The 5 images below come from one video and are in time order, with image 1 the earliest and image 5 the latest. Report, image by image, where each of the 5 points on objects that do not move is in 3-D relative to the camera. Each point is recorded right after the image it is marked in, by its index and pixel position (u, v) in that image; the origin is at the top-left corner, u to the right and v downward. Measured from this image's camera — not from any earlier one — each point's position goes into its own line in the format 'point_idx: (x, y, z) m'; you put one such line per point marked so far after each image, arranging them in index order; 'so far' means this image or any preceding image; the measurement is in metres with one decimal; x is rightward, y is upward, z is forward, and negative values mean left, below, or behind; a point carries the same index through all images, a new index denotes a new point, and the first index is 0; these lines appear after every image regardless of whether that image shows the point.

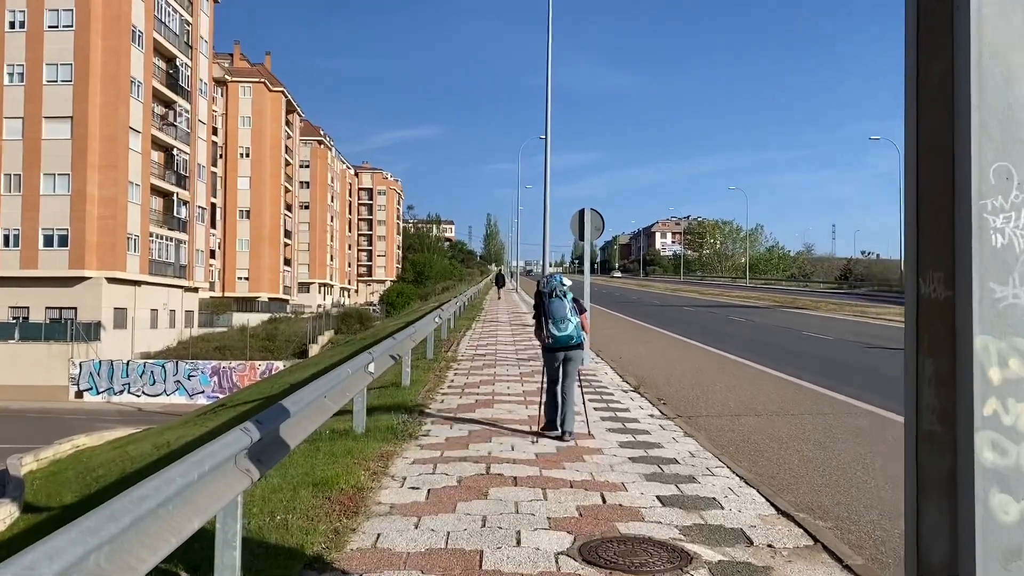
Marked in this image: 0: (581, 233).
0: (+1.1, +0.9, +12.7) m
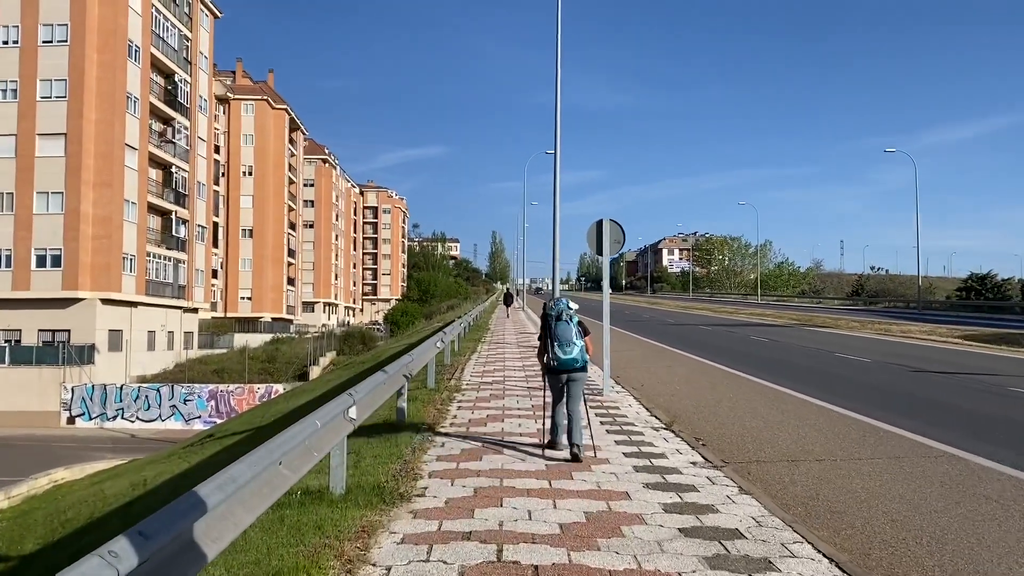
0: (+1.3, +0.6, +11.4) m
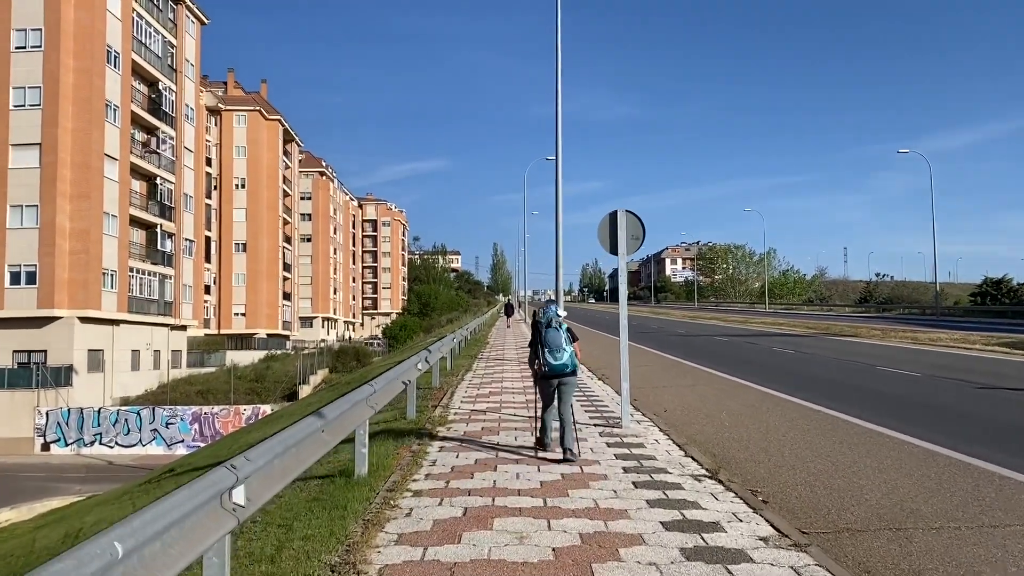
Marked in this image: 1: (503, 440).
0: (+1.2, +0.5, +9.2) m
1: (-0.1, -1.8, +9.0) m
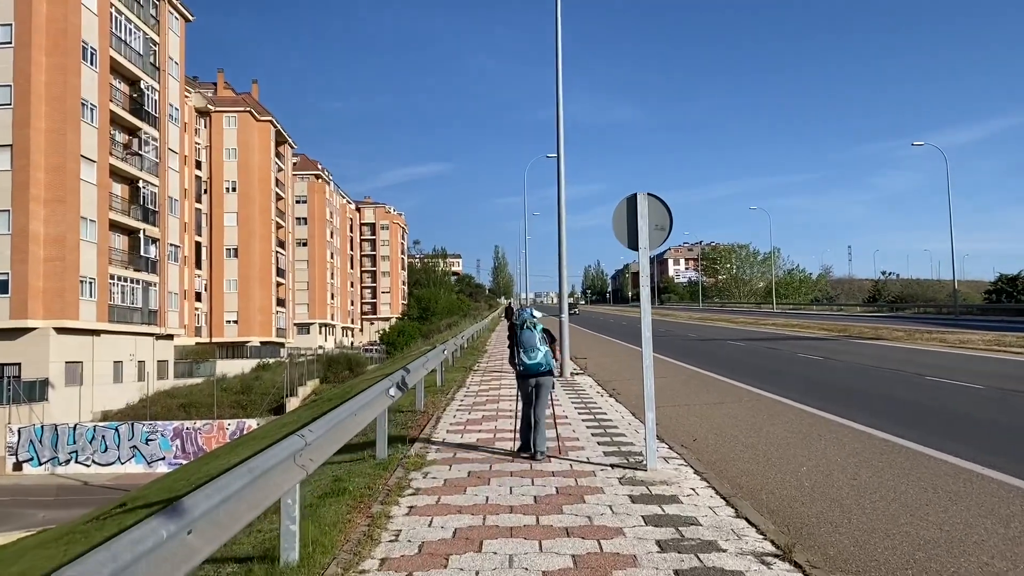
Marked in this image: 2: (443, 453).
0: (+1.1, +0.5, +7.3) m
1: (-0.2, -1.8, +7.1) m
2: (-0.8, -1.9, +8.9) m
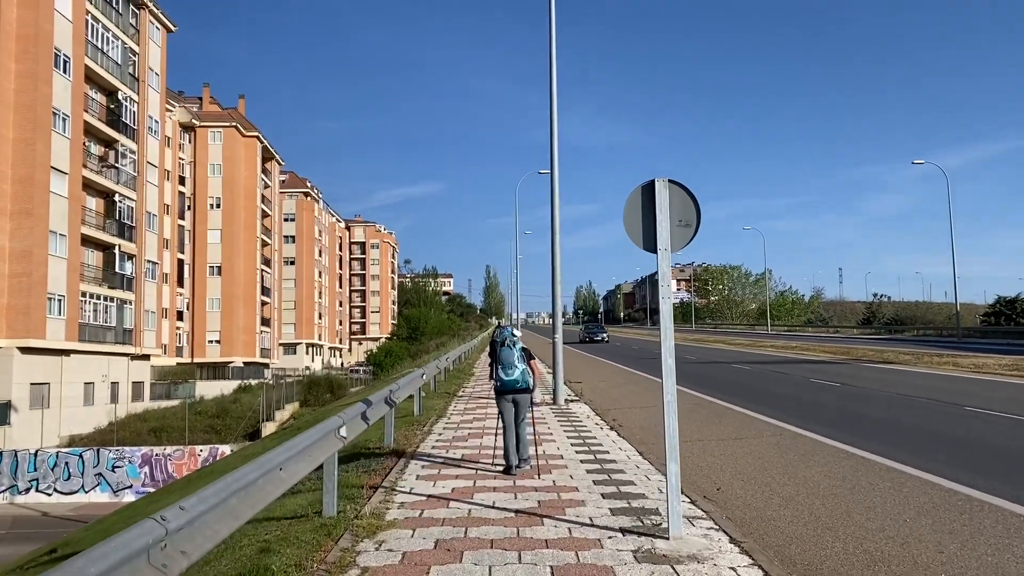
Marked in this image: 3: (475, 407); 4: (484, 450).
0: (+1.0, +0.4, +5.7) m
1: (-0.3, -1.9, +5.4) m
2: (-0.9, -2.0, +7.3) m
3: (-0.7, -2.3, +15.0) m
4: (-0.4, -2.1, +10.2) m
